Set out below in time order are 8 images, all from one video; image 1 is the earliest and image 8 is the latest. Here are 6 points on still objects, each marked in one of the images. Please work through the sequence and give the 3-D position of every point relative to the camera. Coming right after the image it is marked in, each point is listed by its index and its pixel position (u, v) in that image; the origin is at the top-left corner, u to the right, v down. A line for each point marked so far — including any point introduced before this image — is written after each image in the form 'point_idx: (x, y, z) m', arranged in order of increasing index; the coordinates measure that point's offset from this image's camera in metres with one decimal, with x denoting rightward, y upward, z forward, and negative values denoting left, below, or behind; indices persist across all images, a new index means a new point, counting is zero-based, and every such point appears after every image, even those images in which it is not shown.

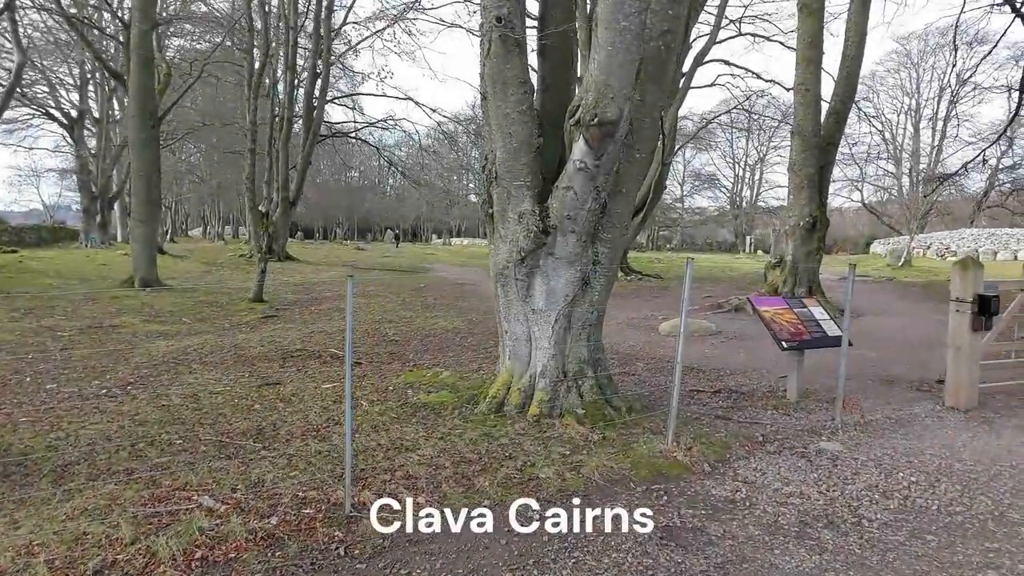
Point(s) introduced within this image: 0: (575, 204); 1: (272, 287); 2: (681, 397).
0: (+0.4, +0.6, +4.6) m
1: (-4.9, 0.0, +13.9) m
2: (+1.4, -0.9, +5.8) m
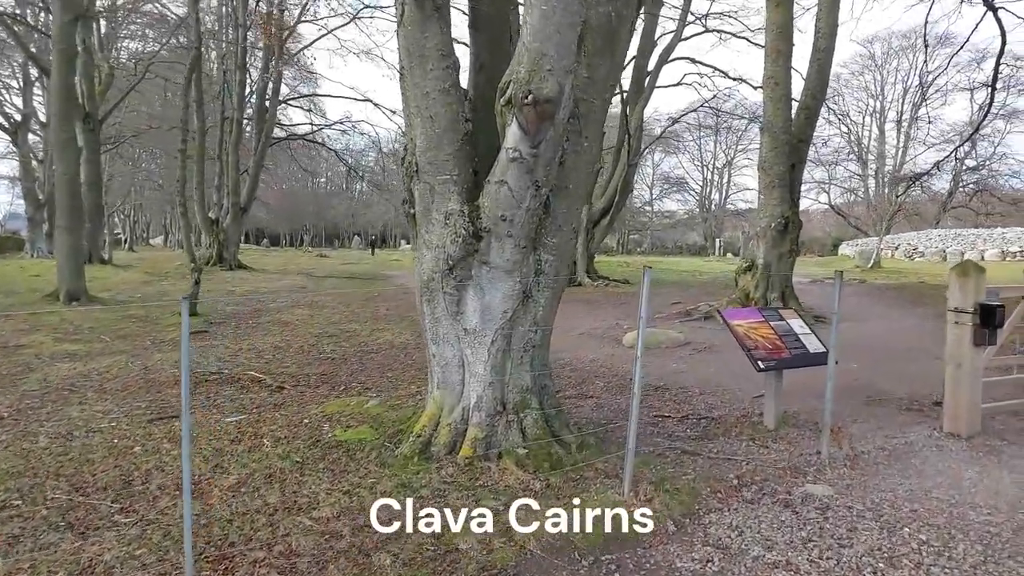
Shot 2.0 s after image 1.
0: (0.0, +0.5, +3.8) m
1: (-5.7, -0.2, +12.9) m
2: (+1.0, -1.0, +5.0) m
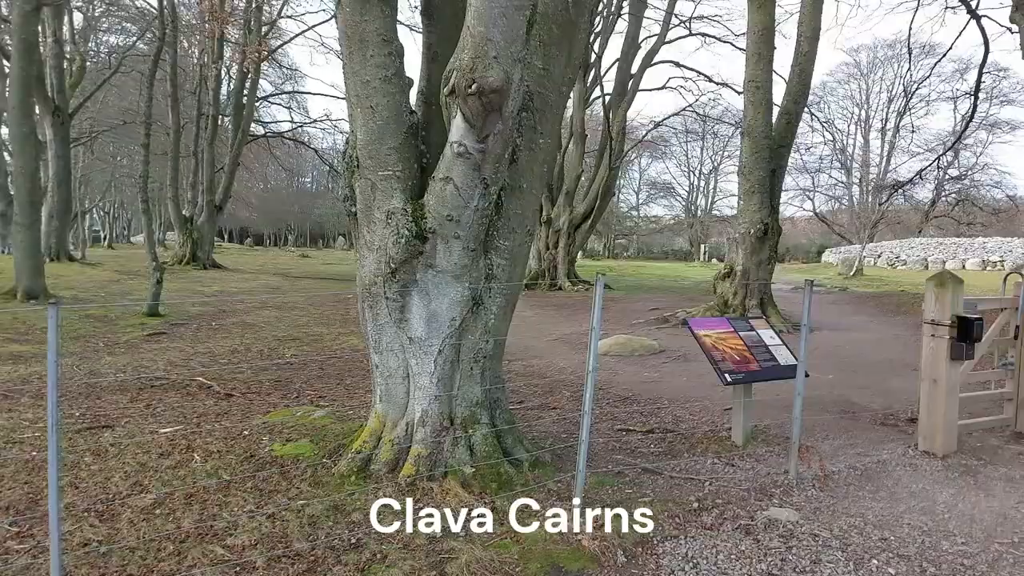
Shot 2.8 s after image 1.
0: (-0.3, +0.4, +3.5) m
1: (-6.1, -0.2, +12.5) m
2: (+0.6, -1.1, +4.7) m
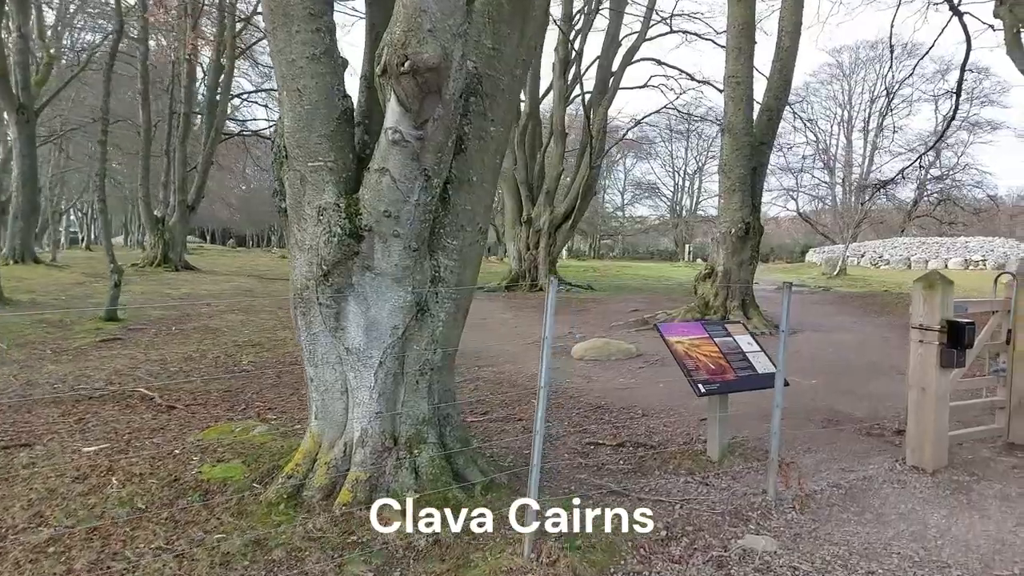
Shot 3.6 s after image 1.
0: (-0.5, +0.4, +3.1) m
1: (-6.6, -0.3, +12.0) m
2: (+0.4, -1.1, +4.4) m
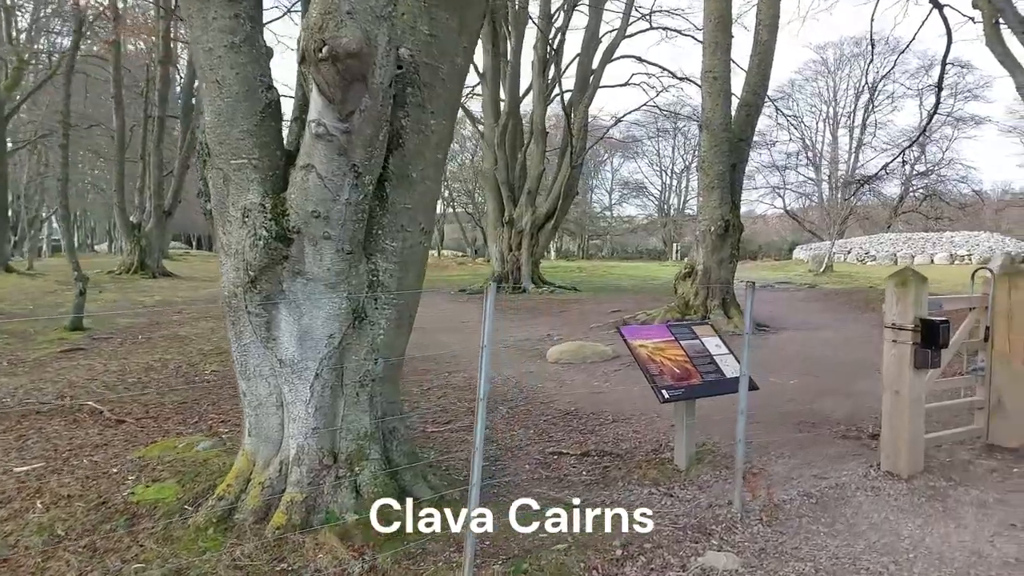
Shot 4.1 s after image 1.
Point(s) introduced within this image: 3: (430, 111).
0: (-0.8, +0.4, +2.9) m
1: (-6.9, -0.4, +11.7) m
2: (+0.1, -1.1, +4.2) m
3: (-0.4, +0.8, +3.2) m
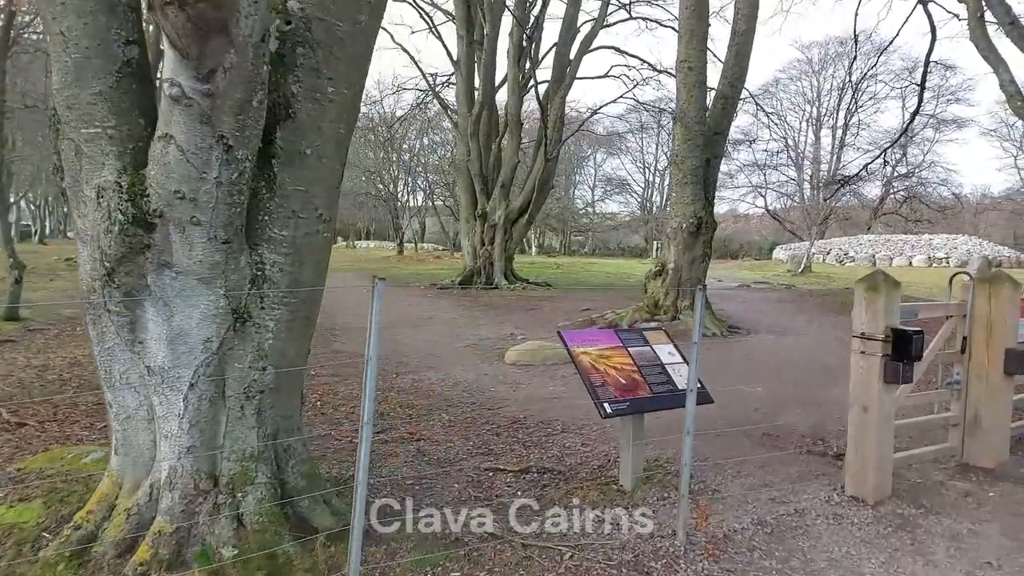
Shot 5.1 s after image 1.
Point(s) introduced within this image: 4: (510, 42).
0: (-1.1, +0.4, +2.4) m
1: (-7.5, -0.2, +11.1) m
2: (-0.3, -1.1, +3.7) m
3: (-0.7, +0.8, +2.7) m
4: (0.0, +5.9, +16.4) m
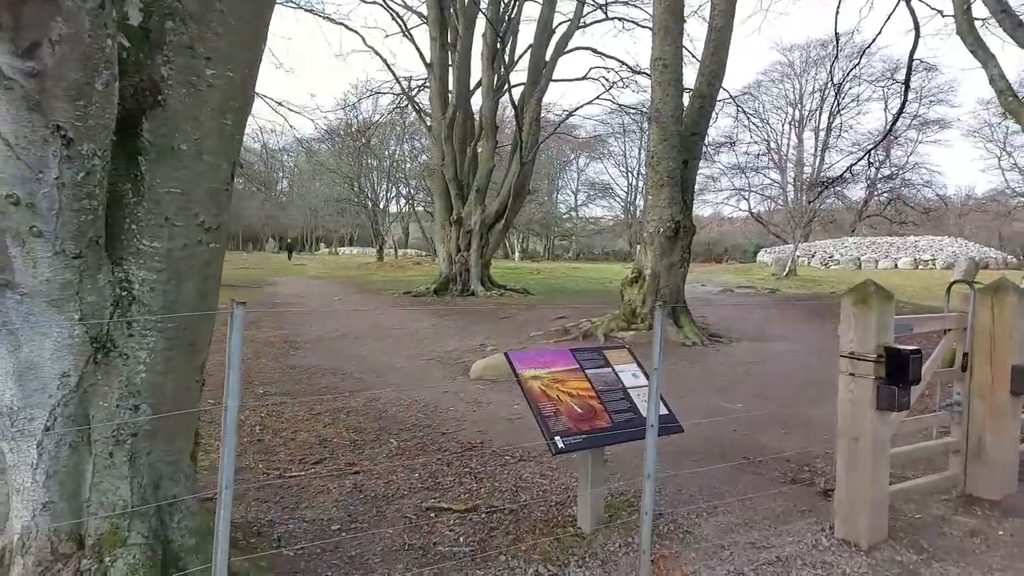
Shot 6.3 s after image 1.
0: (-1.4, +0.3, +2.0) m
1: (-7.9, -0.4, +10.5) m
2: (-0.6, -1.2, +3.2) m
3: (-1.0, +0.7, +2.2) m
4: (-0.6, +5.7, +16.0) m
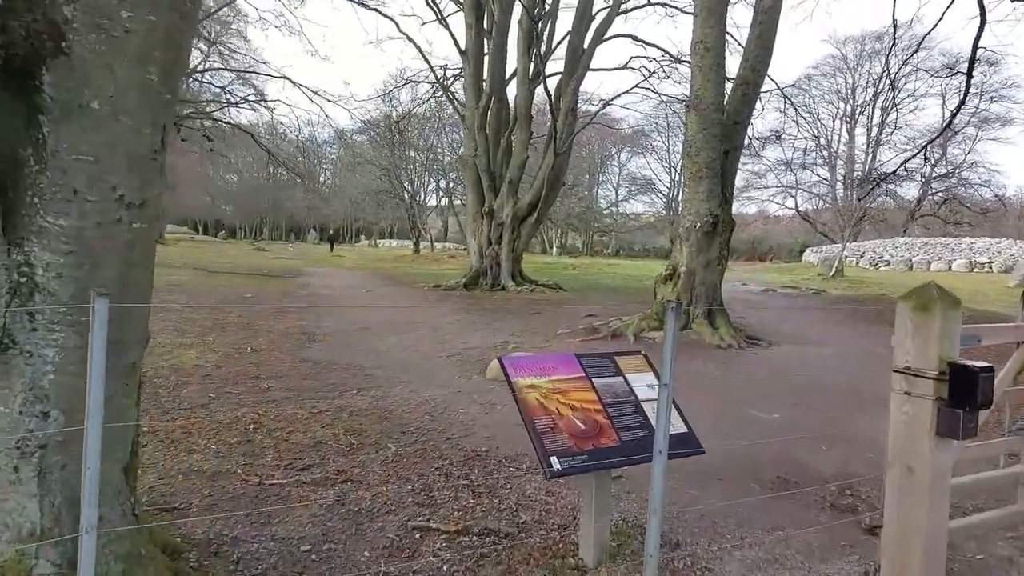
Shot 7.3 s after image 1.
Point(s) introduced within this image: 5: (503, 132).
0: (-1.5, +0.4, +1.6) m
1: (-7.5, -0.2, +10.5) m
2: (-0.6, -1.1, +2.8) m
3: (-1.1, +0.8, +1.8) m
4: (+0.2, +5.8, +15.5) m
5: (-0.2, +3.7, +16.4) m
